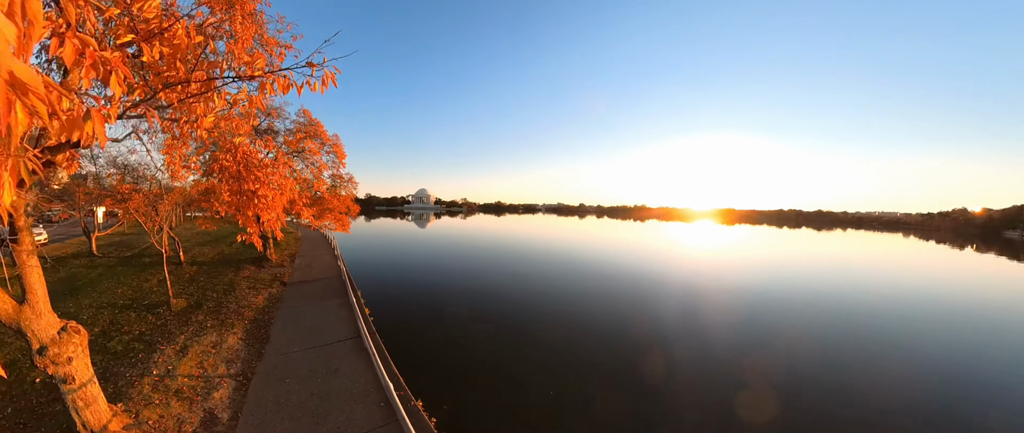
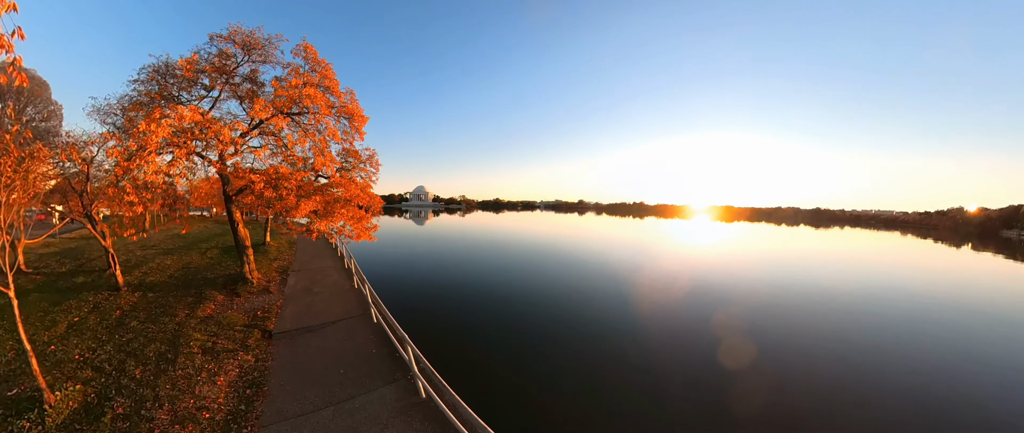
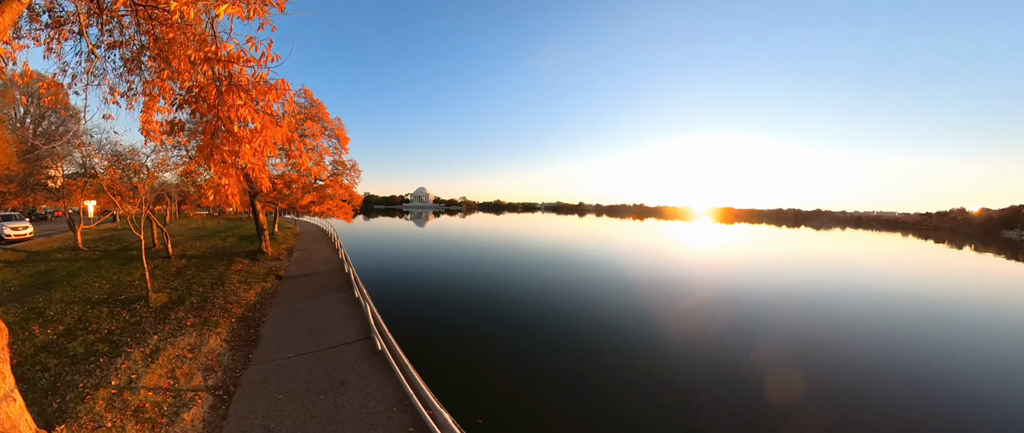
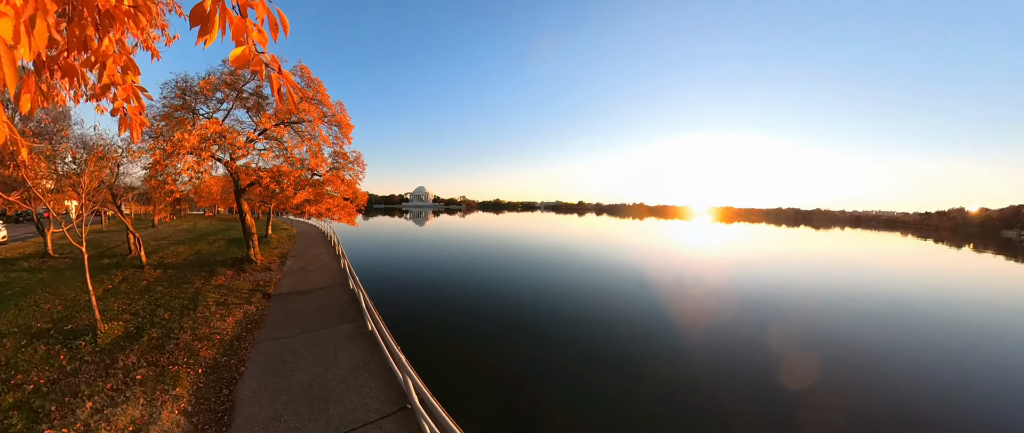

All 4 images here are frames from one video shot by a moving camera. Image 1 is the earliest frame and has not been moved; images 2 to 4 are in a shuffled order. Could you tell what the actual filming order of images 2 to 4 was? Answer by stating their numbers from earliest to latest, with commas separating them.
3, 4, 2
